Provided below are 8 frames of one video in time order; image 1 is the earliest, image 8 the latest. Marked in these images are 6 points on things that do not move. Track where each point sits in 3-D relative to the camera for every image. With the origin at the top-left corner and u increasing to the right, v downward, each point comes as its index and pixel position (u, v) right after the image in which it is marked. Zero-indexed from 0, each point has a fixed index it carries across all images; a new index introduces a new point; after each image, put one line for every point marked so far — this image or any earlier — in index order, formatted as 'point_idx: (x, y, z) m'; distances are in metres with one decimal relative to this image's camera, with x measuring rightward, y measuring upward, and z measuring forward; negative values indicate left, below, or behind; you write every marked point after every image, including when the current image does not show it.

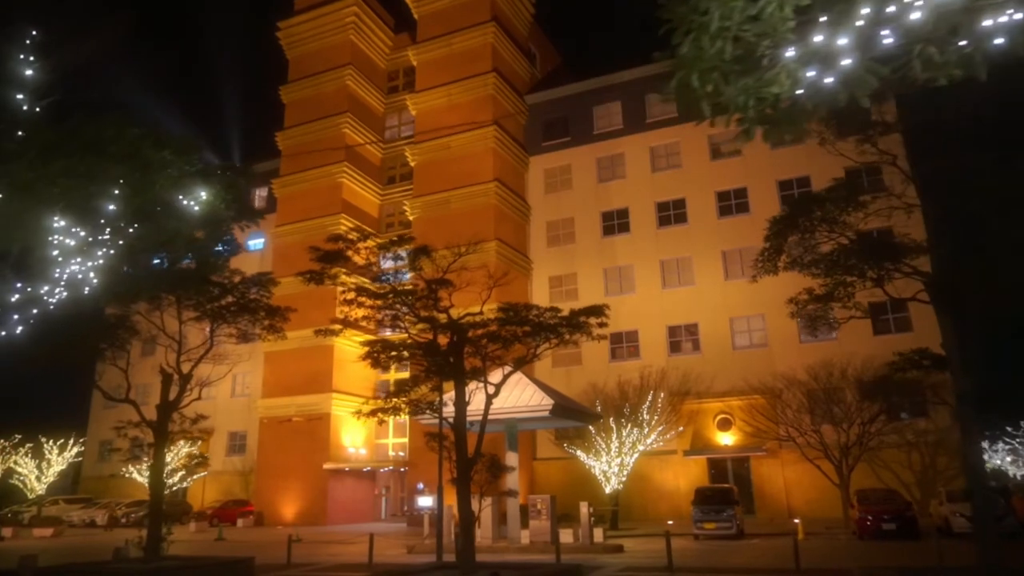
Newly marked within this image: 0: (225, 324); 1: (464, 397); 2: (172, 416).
0: (-5.8, -0.7, +15.0) m
1: (-0.7, -1.7, +12.0) m
2: (-6.7, -2.6, +14.5) m
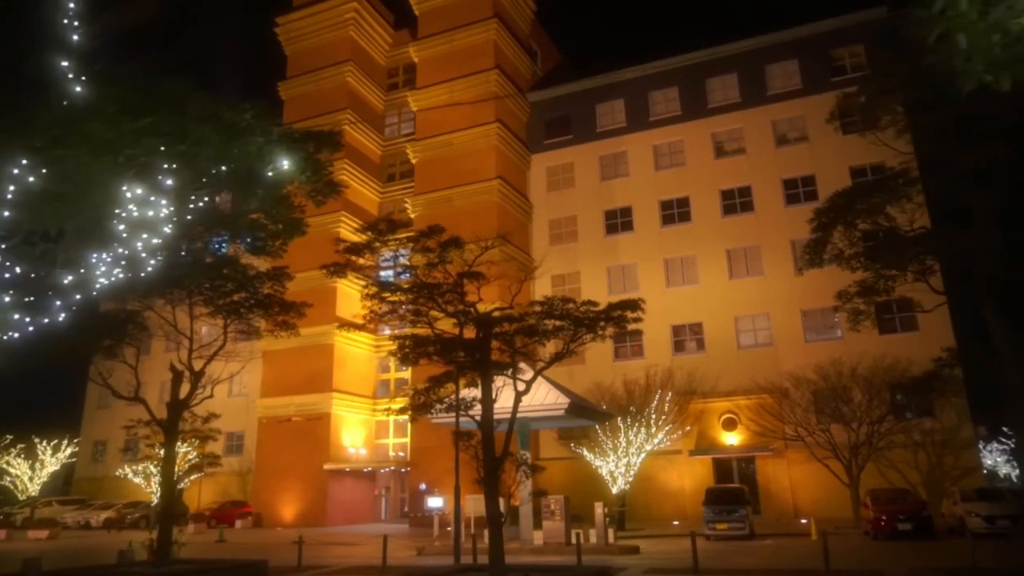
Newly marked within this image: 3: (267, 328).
0: (-5.4, -0.6, +14.6) m
1: (-0.3, -1.6, +11.7) m
2: (-6.3, -2.5, +14.1) m
3: (-5.3, -0.9, +16.0) m
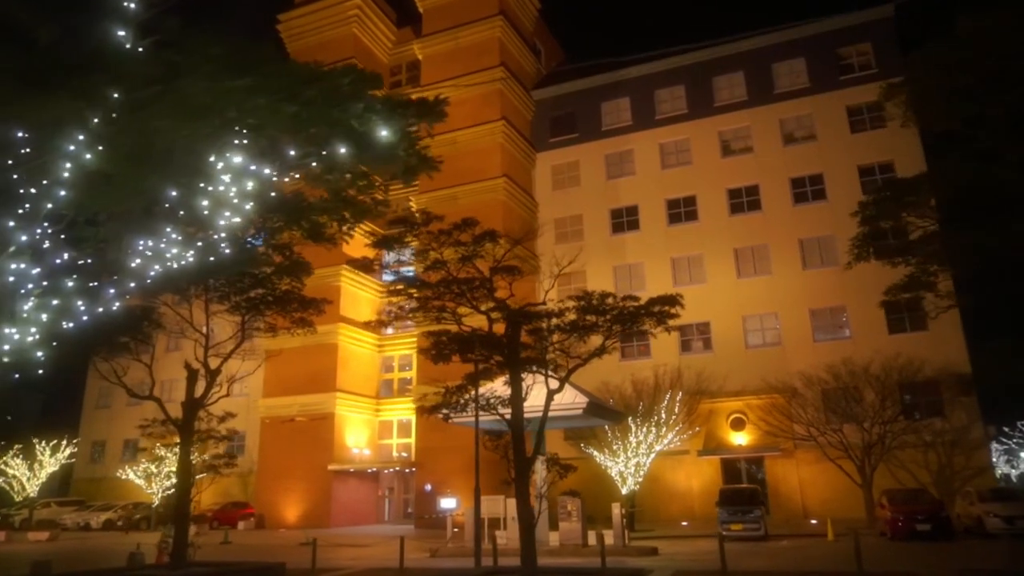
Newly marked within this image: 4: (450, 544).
0: (-5.0, -0.6, +14.3) m
1: (+0.1, -1.6, +11.4) m
2: (-5.9, -2.4, +13.7) m
3: (-4.9, -0.8, +15.7) m
4: (-1.7, -7.0, +19.8) m
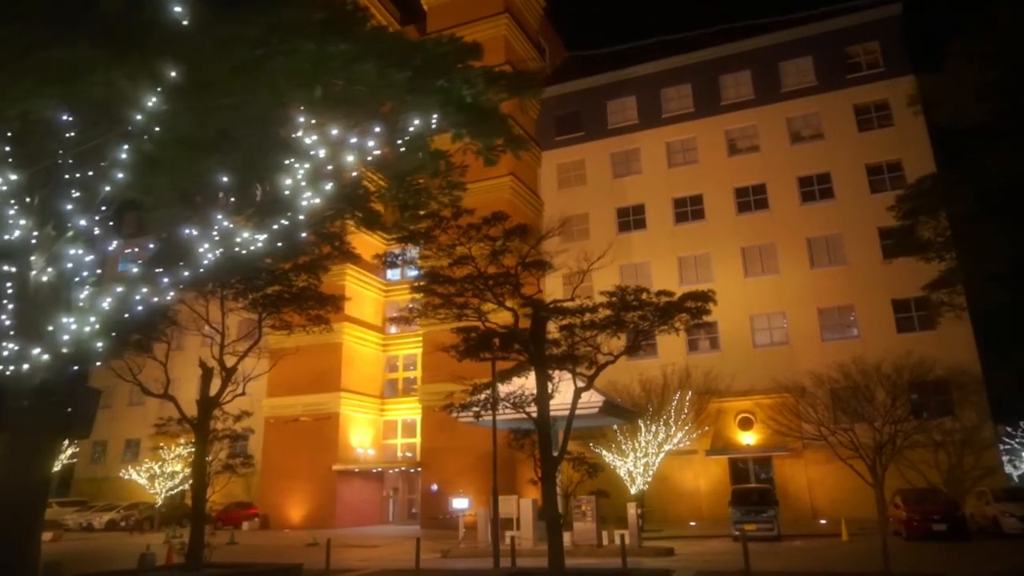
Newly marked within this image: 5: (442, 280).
0: (-4.6, -0.5, +14.1) m
1: (+0.5, -1.5, +11.2) m
2: (-5.5, -2.3, +13.5) m
3: (-4.6, -0.8, +15.5) m
4: (-1.4, -7.0, +19.6) m
5: (-1.0, +0.1, +11.9) m
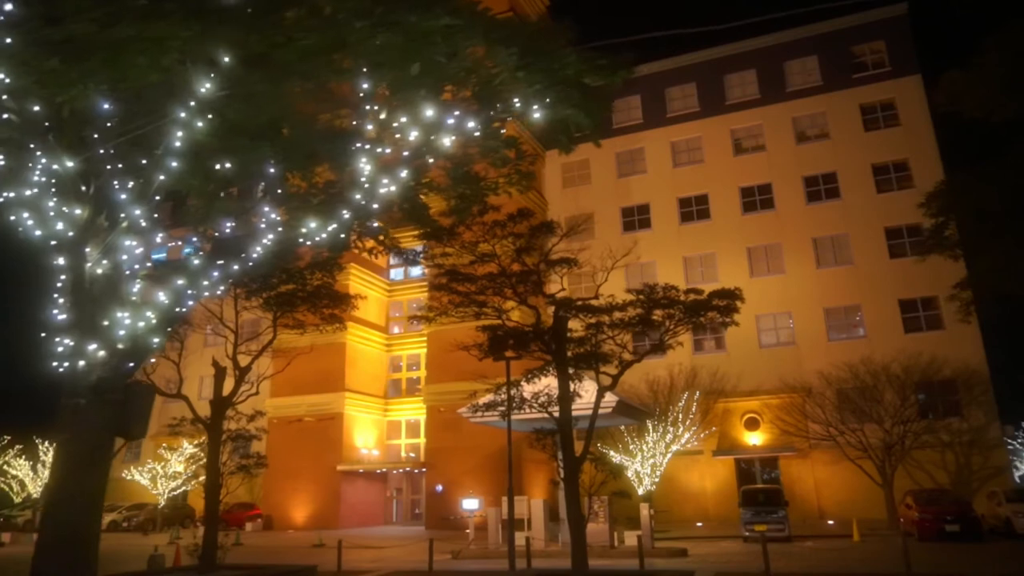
0: (-4.3, -0.5, +14.0) m
1: (+0.8, -1.5, +11.1) m
2: (-5.3, -2.3, +13.4) m
3: (-4.3, -0.7, +15.3) m
4: (-1.1, -6.9, +19.5) m
5: (-0.7, +0.2, +11.7) m
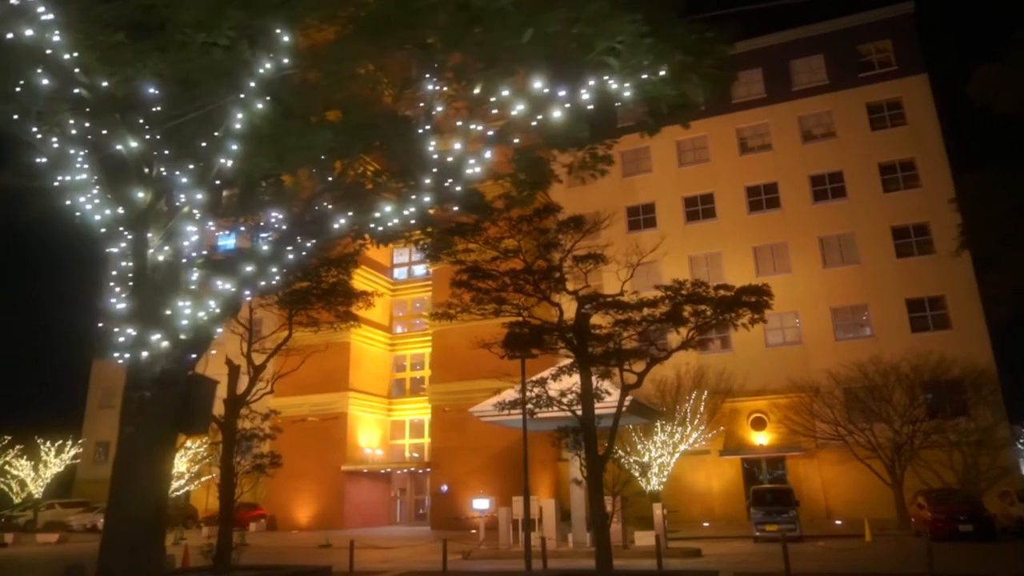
0: (-4.0, -0.4, +13.8) m
1: (+1.1, -1.4, +11.0) m
2: (-4.9, -2.3, +13.2) m
3: (-4.0, -0.7, +15.2) m
4: (-0.8, -6.9, +19.4) m
5: (-0.4, +0.2, +11.6) m
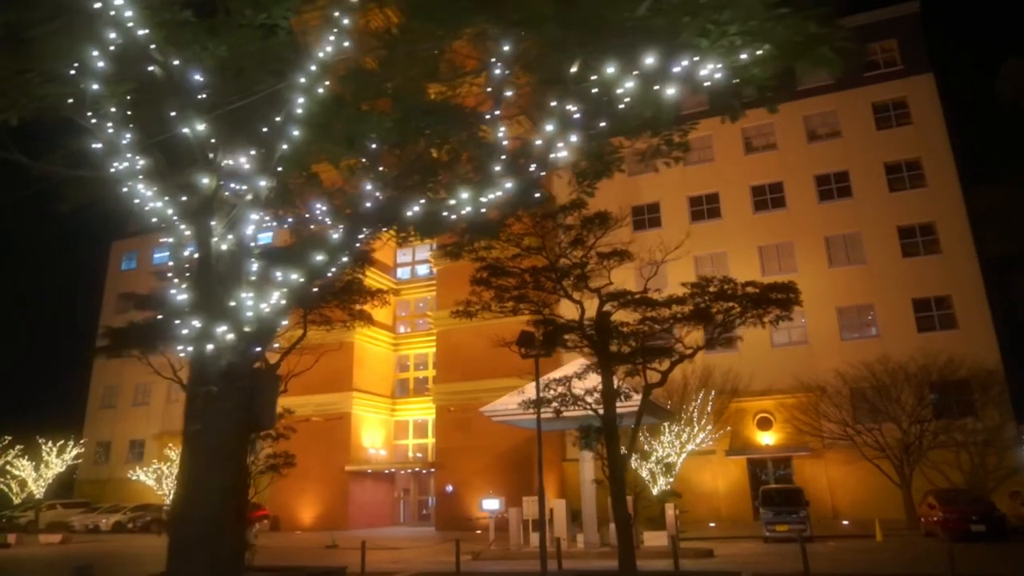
0: (-3.7, -0.4, +13.7) m
1: (+1.4, -1.4, +10.9) m
2: (-4.7, -2.2, +13.1) m
3: (-3.7, -0.7, +15.0) m
4: (-0.5, -6.9, +19.2) m
5: (-0.1, +0.3, +11.5) m
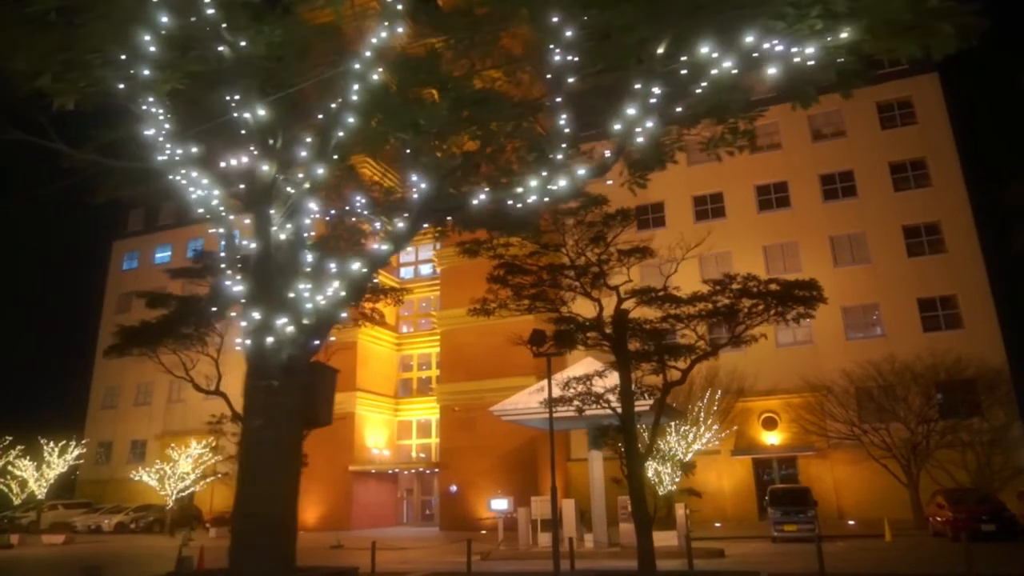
0: (-3.5, -0.4, +13.6) m
1: (+1.7, -1.4, +10.8) m
2: (-4.4, -2.2, +13.0) m
3: (-3.4, -0.6, +15.0) m
4: (-0.3, -6.8, +19.1) m
5: (+0.1, +0.3, +11.4) m
